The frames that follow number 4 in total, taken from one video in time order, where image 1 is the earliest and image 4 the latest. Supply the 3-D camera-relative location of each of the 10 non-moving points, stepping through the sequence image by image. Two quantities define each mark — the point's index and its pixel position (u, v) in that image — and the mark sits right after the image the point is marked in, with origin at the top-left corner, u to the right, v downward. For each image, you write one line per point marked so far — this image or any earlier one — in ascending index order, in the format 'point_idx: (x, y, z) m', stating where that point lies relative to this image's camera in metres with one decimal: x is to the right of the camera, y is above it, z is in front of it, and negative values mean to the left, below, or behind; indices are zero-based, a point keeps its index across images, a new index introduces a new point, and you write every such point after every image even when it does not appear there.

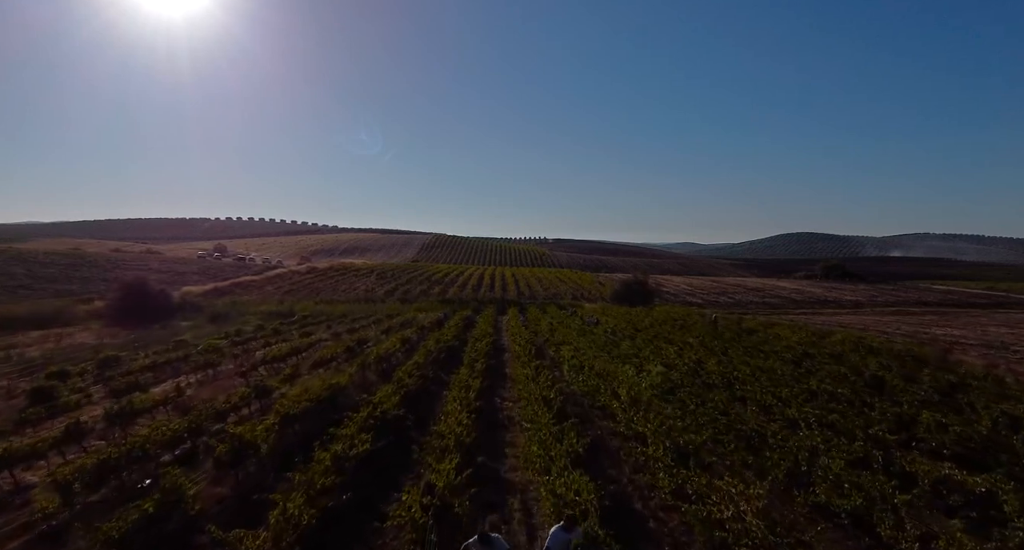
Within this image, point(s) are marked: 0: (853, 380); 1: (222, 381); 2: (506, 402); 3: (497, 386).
0: (+11.4, -3.5, +15.8) m
1: (-11.0, -4.2, +18.1) m
2: (-0.2, -4.1, +15.3) m
3: (-0.6, -4.1, +17.0) m
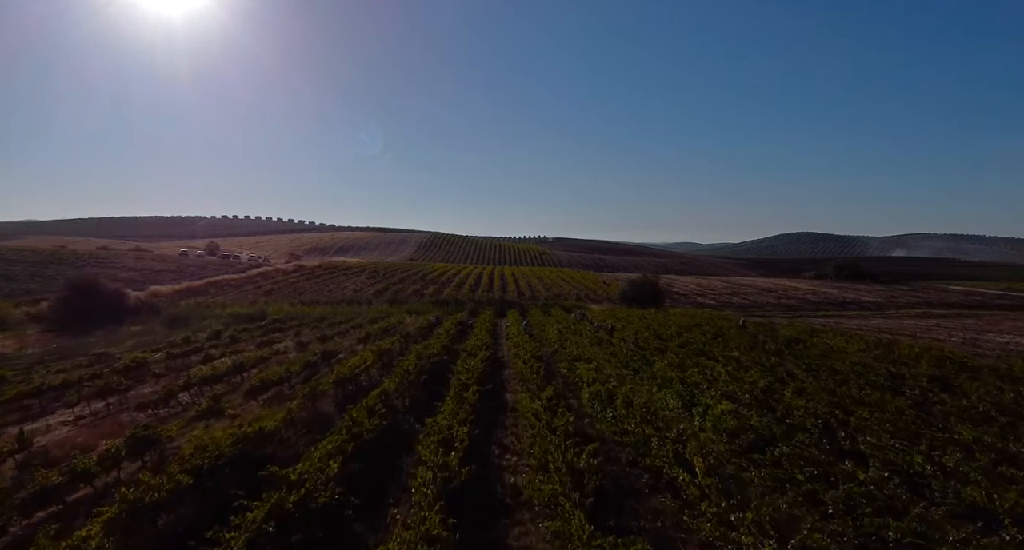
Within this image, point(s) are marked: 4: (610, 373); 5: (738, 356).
0: (+11.5, -3.4, +11.0) m
1: (-10.9, -4.0, +13.2) m
2: (-0.1, -4.0, +10.4) m
3: (-0.5, -4.0, +12.1) m
4: (+3.4, -3.4, +16.6) m
5: (+9.4, -3.3, +19.7) m
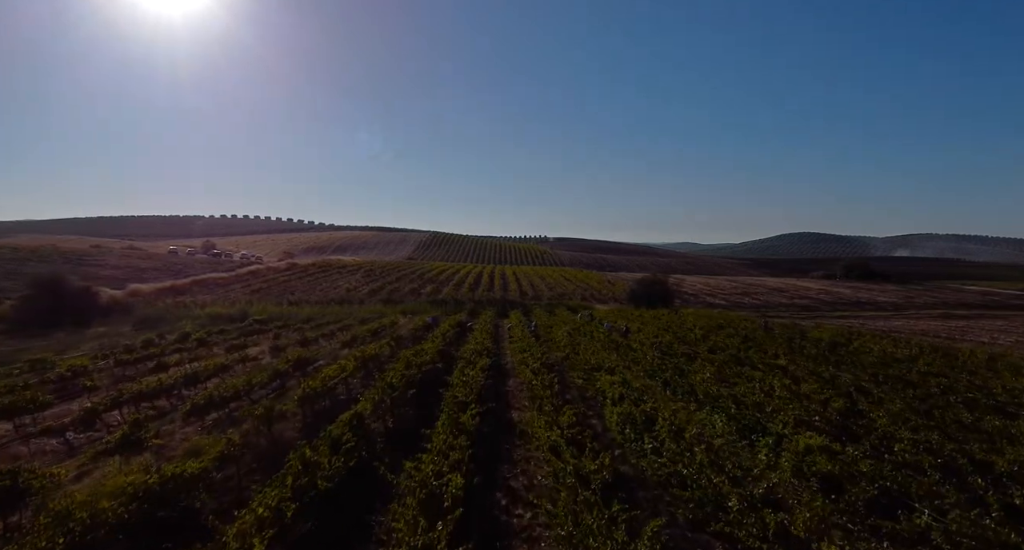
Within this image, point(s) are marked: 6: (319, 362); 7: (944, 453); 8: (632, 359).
0: (+11.7, -3.2, +8.0) m
1: (-10.7, -3.8, +10.2) m
2: (+0.1, -3.8, +7.5) m
3: (-0.3, -3.7, +9.2) m
4: (+3.7, -3.2, +13.6) m
5: (+9.6, -3.1, +16.7) m
6: (-7.7, -3.4, +18.8) m
7: (+7.8, -3.2, +8.6) m
8: (+4.6, -3.2, +18.1) m
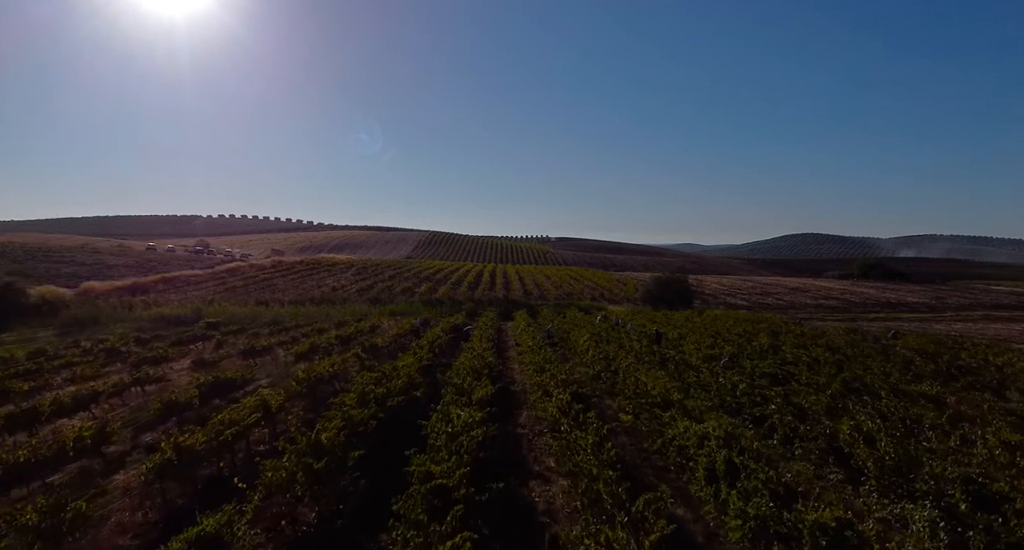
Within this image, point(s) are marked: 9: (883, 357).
0: (+12.0, -2.8, +2.4) m
1: (-10.4, -3.4, +4.6) m
2: (+0.4, -3.4, +1.9) m
3: (+0.1, -3.4, +3.6) m
4: (+4.0, -2.8, +8.0) m
5: (+9.9, -2.8, +11.1) m
6: (-7.3, -3.1, +13.3) m
7: (+8.1, -2.8, +3.0) m
8: (+4.9, -2.8, +12.5) m
9: (+13.6, -2.9, +17.3) m
